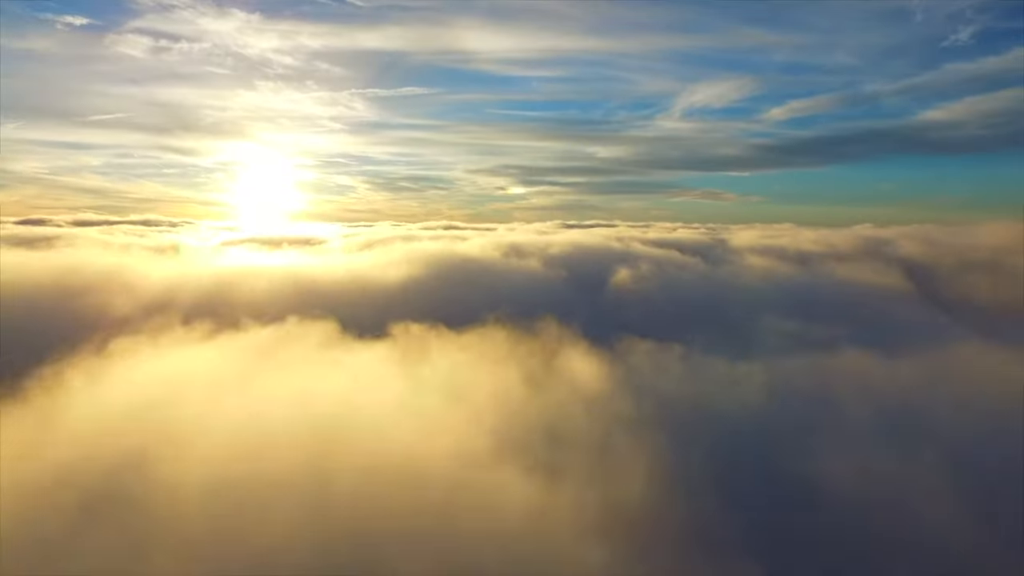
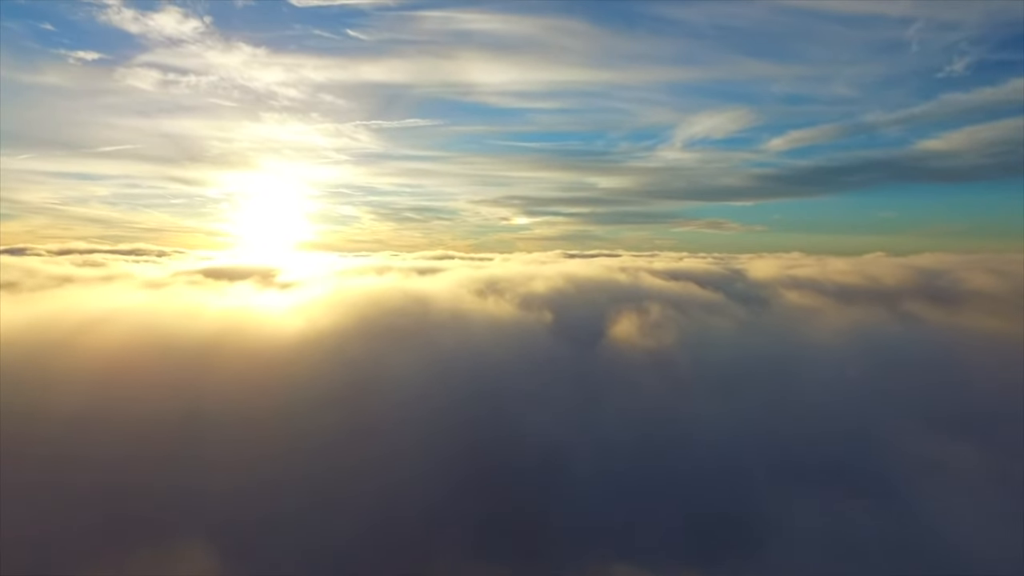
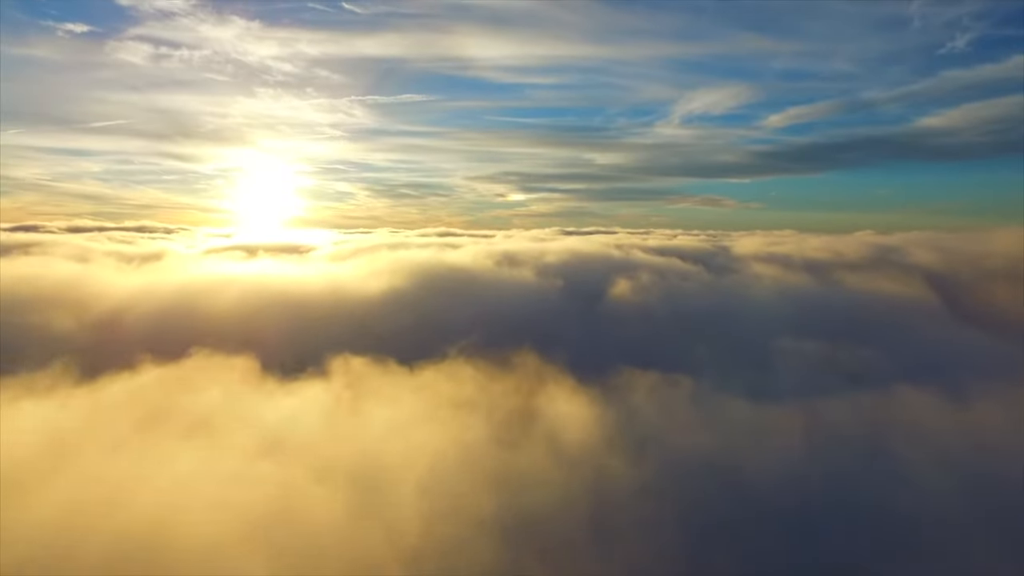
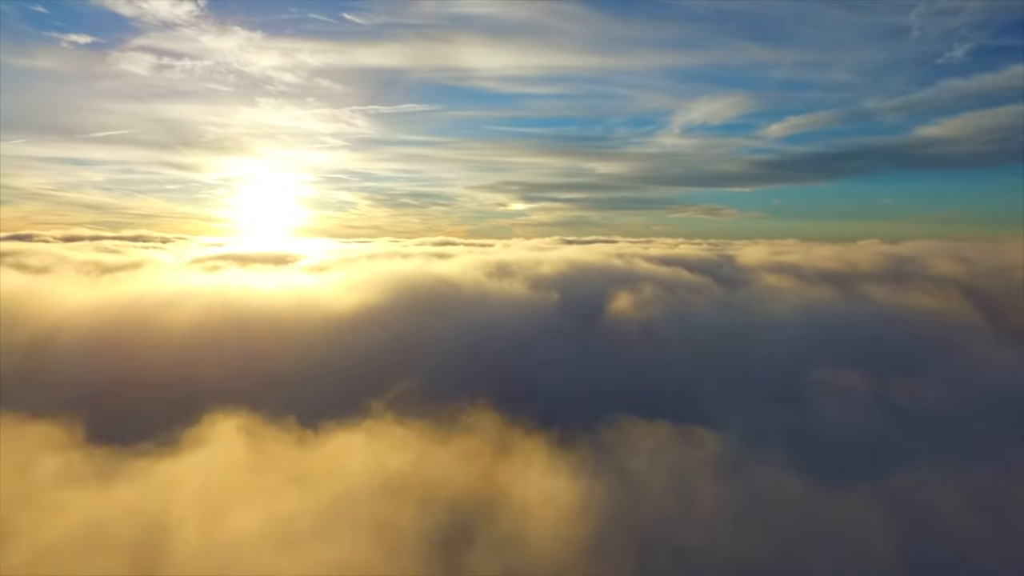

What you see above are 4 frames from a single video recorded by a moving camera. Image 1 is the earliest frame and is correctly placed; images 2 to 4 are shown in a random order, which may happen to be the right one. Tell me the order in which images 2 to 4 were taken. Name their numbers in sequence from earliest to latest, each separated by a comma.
3, 4, 2
